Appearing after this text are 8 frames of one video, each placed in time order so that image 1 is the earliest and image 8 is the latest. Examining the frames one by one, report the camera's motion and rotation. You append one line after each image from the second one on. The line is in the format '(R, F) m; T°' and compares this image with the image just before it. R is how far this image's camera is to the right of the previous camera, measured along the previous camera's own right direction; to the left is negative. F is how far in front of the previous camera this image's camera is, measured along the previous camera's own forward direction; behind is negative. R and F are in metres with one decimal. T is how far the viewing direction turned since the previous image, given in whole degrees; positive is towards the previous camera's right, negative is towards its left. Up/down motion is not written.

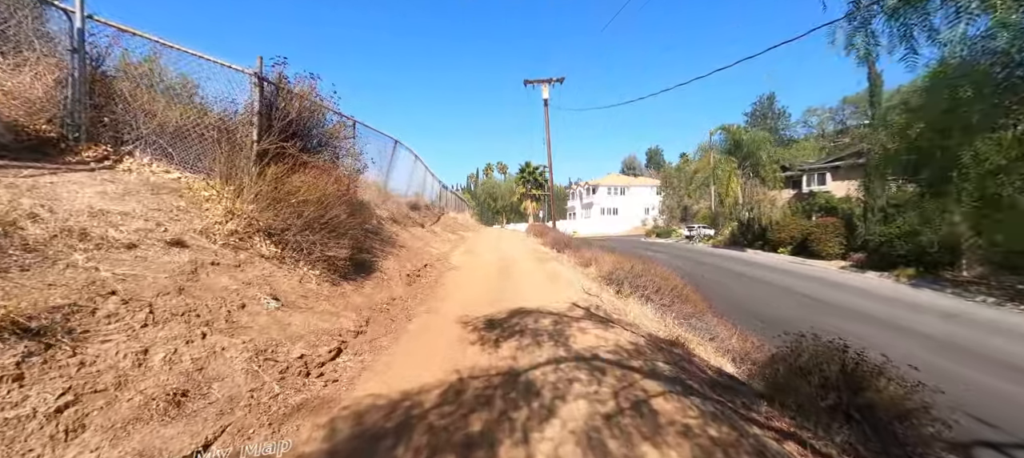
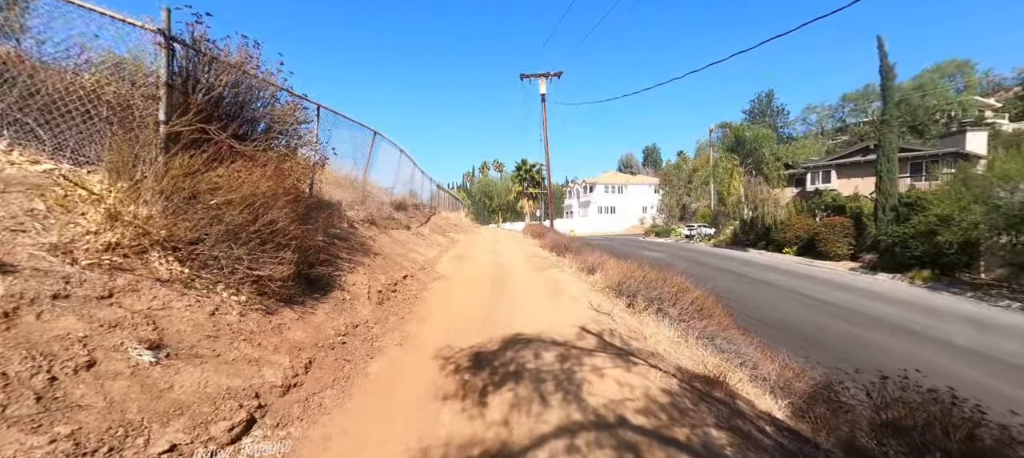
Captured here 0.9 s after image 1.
(0.0, +1.2) m; 0°
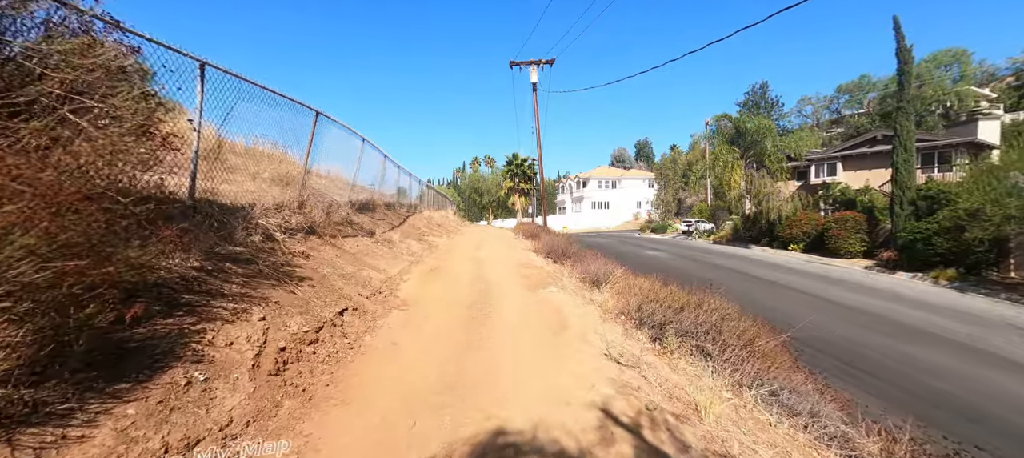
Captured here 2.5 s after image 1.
(+0.1, +2.0) m; +1°
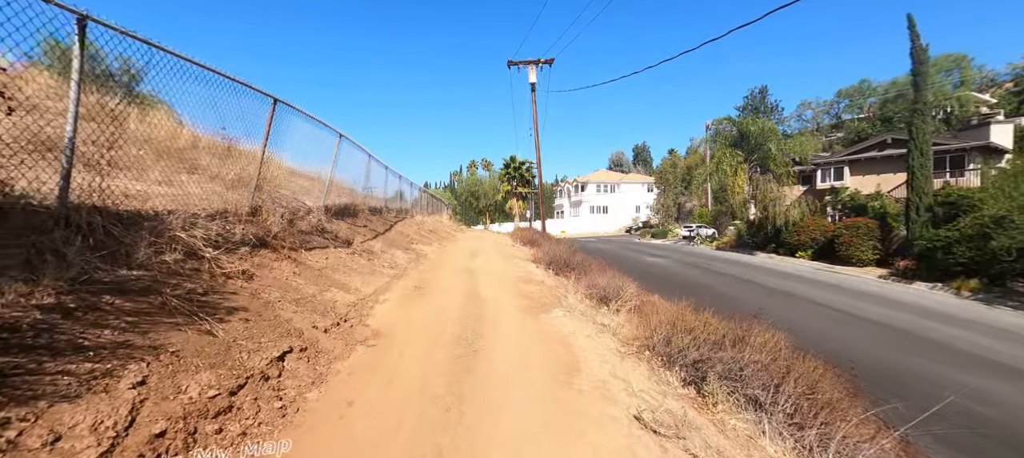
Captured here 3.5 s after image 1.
(0.0, +1.2) m; 0°
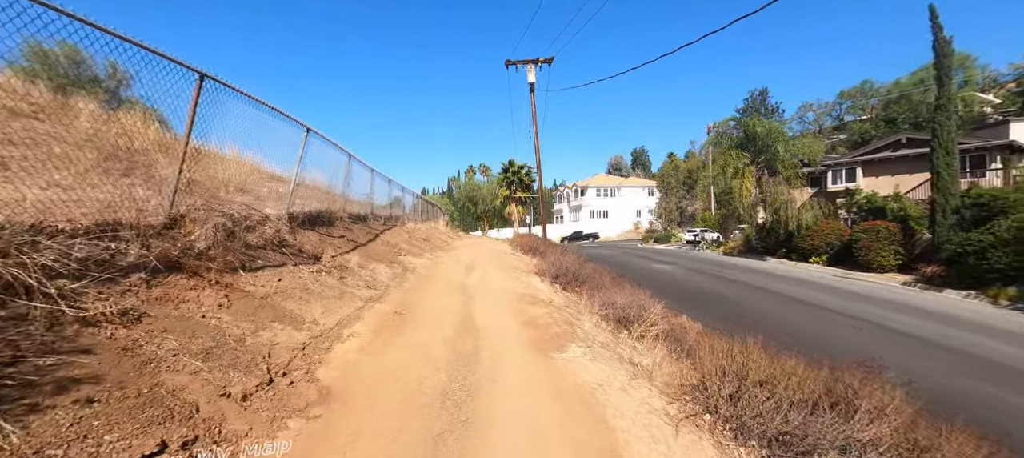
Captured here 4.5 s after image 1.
(0.0, +1.4) m; 0°
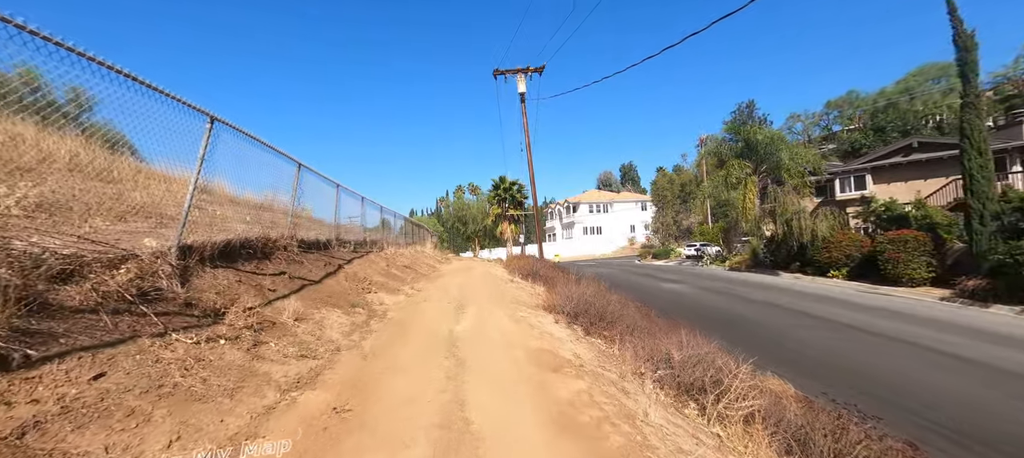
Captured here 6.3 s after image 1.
(-0.2, +2.3) m; +1°
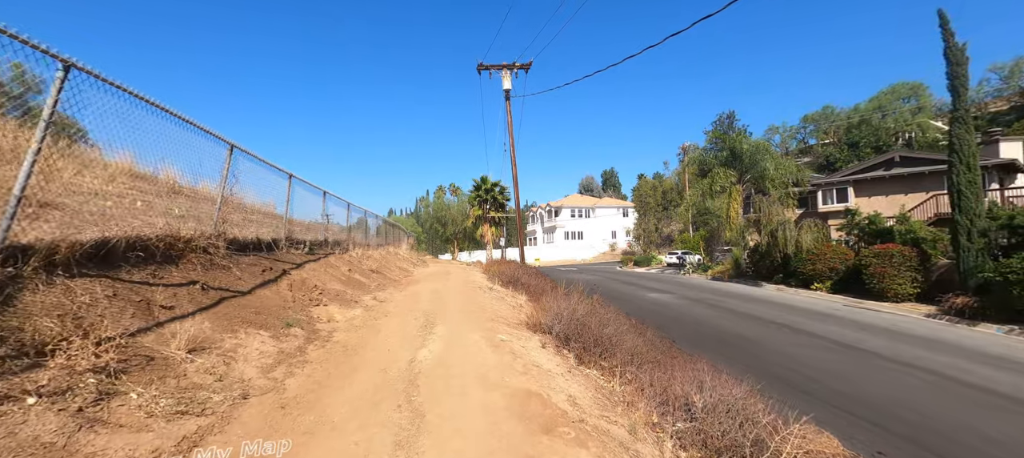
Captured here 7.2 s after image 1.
(0.0, +1.3) m; +3°
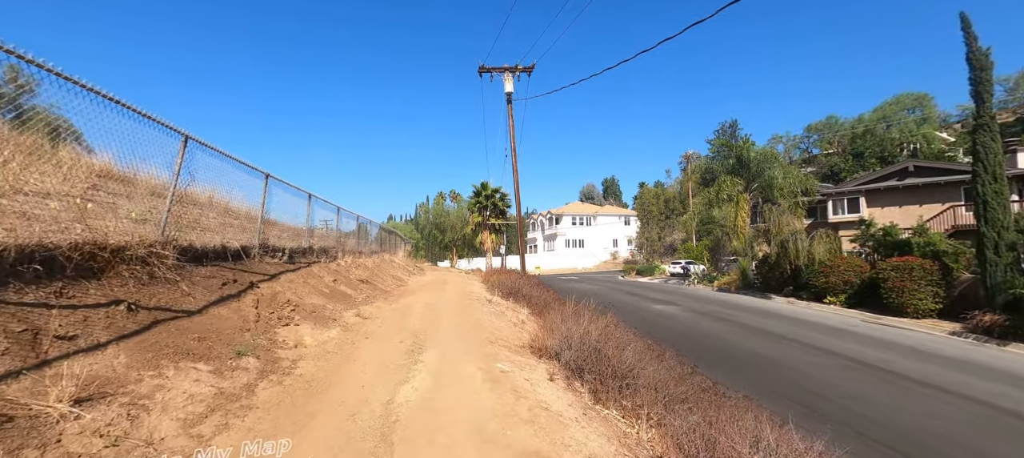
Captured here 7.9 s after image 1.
(0.0, +1.0) m; 0°
